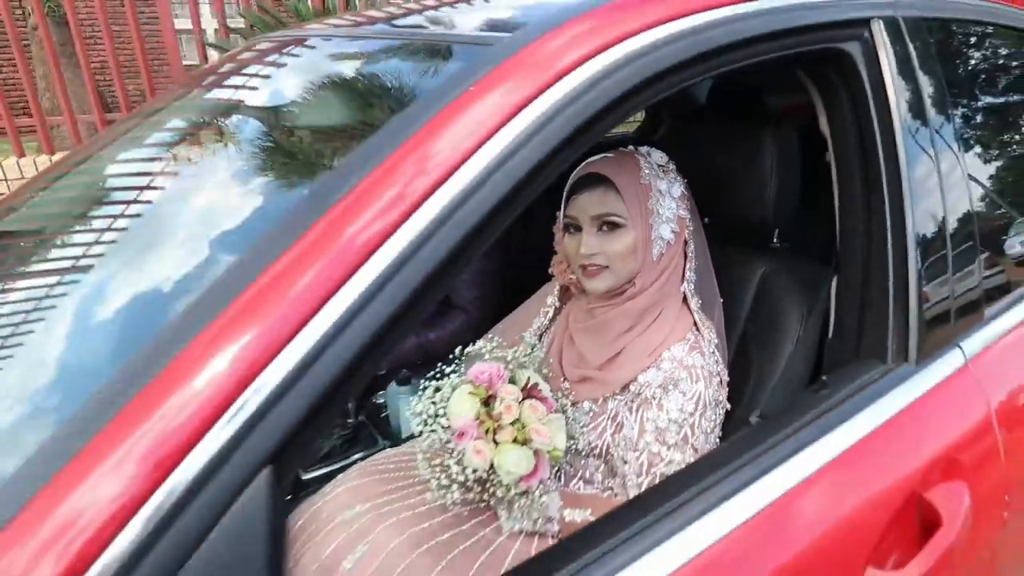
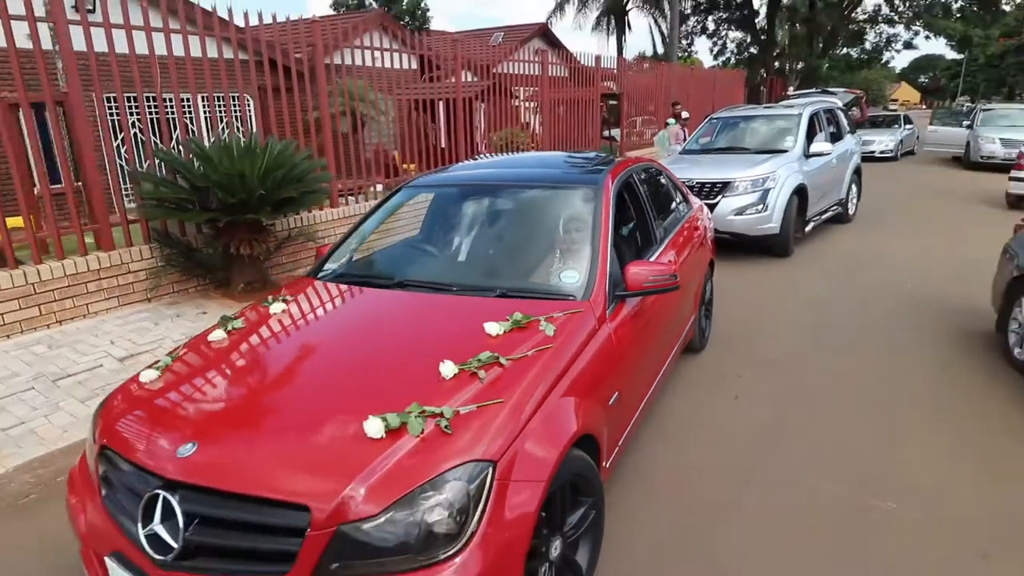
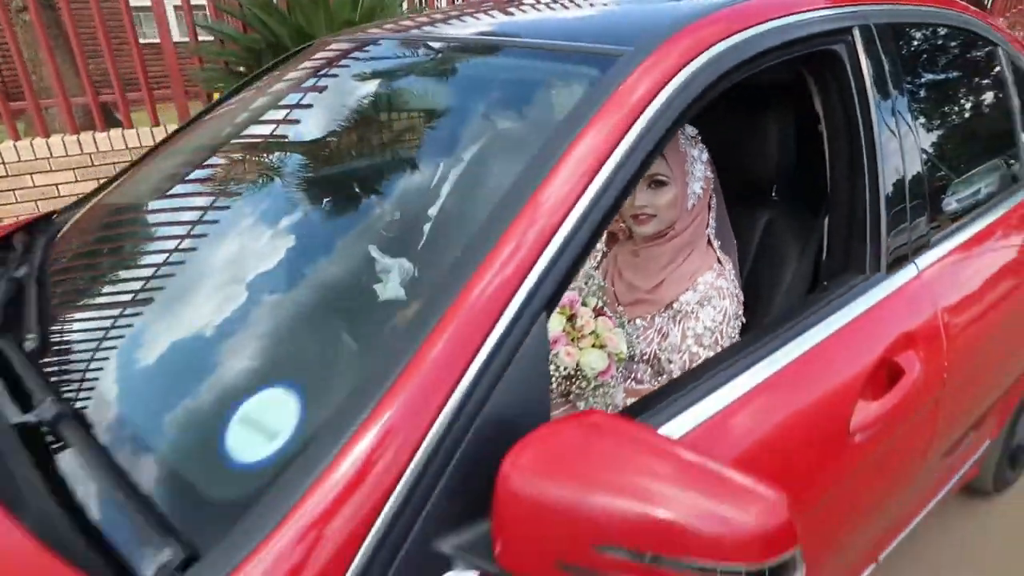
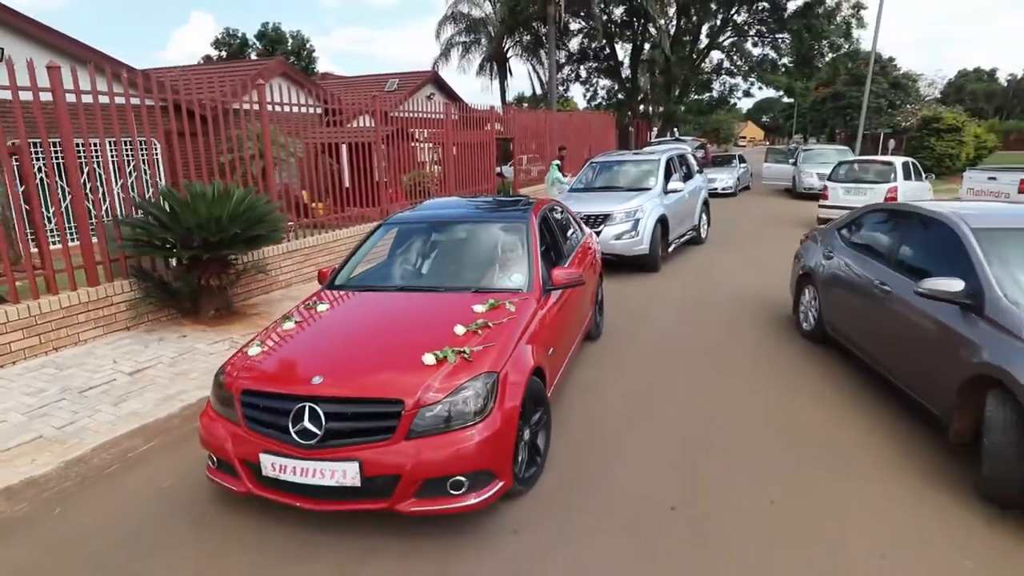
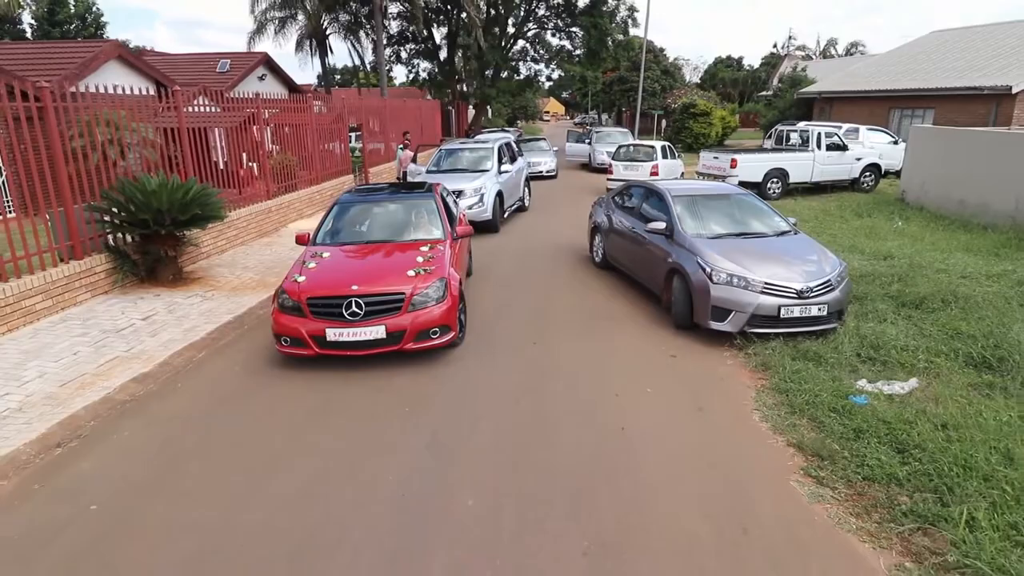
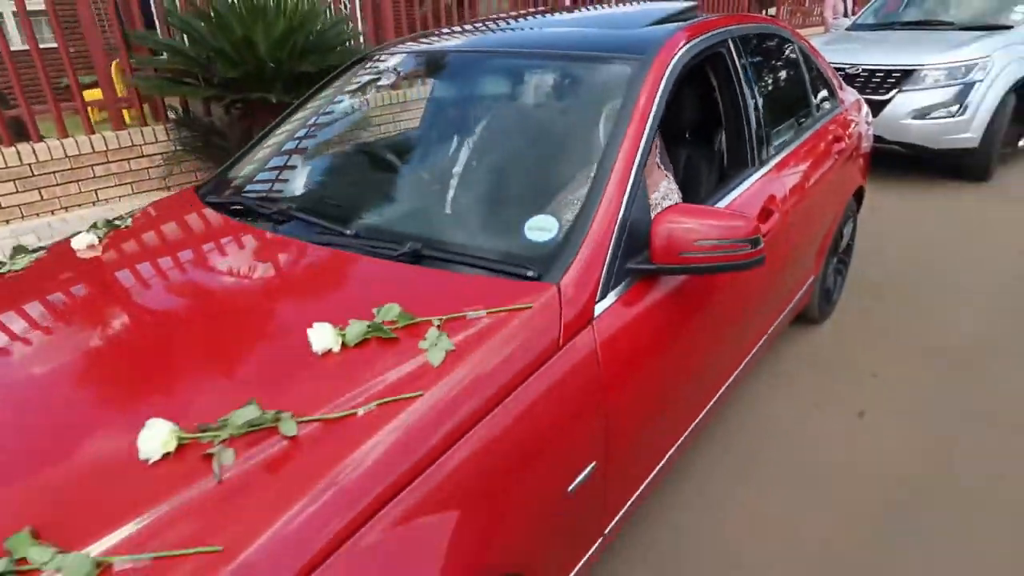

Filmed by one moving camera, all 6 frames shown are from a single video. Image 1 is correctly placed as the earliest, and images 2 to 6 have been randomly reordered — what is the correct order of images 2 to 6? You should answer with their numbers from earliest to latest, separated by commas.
3, 6, 2, 4, 5
